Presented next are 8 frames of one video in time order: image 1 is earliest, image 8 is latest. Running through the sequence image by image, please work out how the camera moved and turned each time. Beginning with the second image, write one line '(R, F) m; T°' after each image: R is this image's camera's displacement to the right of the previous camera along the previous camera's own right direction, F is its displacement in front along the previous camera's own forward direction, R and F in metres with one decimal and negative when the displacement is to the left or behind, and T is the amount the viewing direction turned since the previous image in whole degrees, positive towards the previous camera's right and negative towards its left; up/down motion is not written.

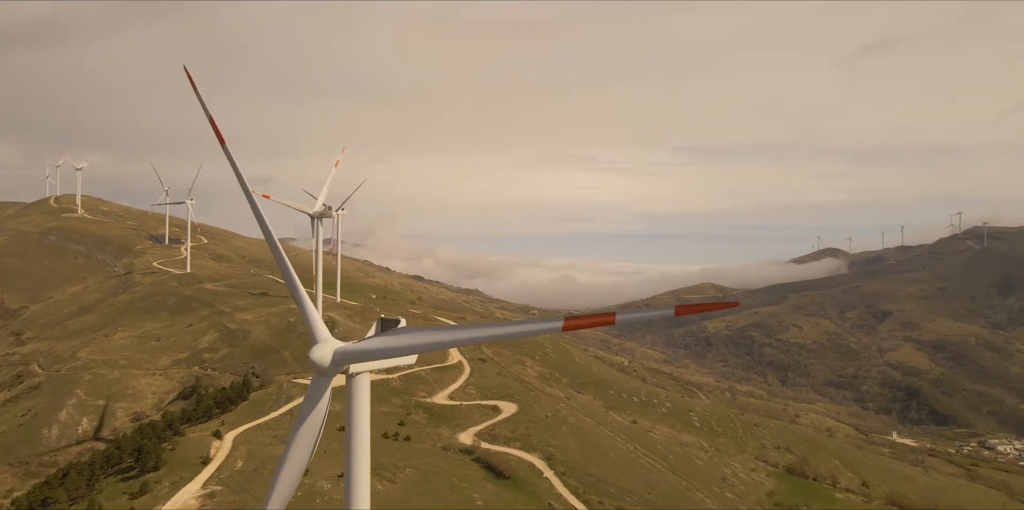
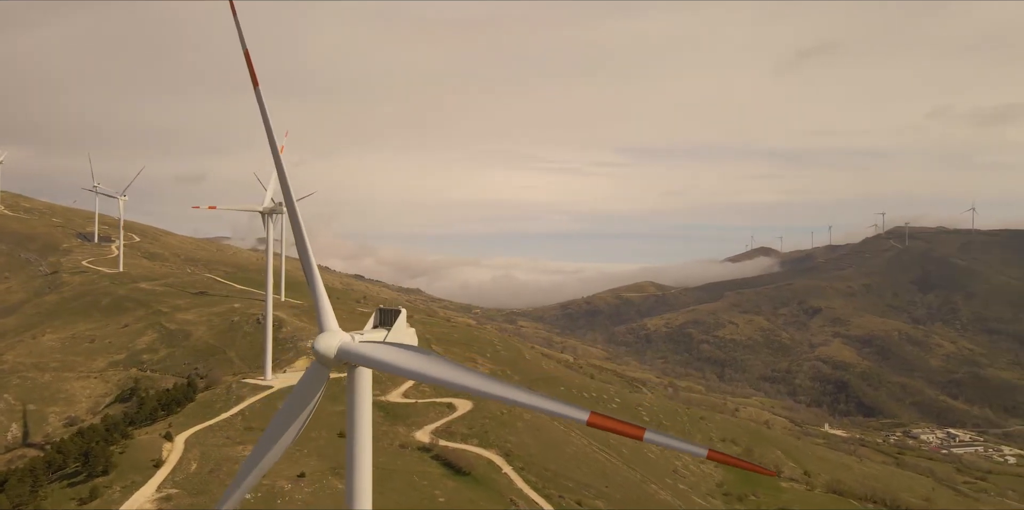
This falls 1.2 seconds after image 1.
(-1.9, 0.0) m; +5°
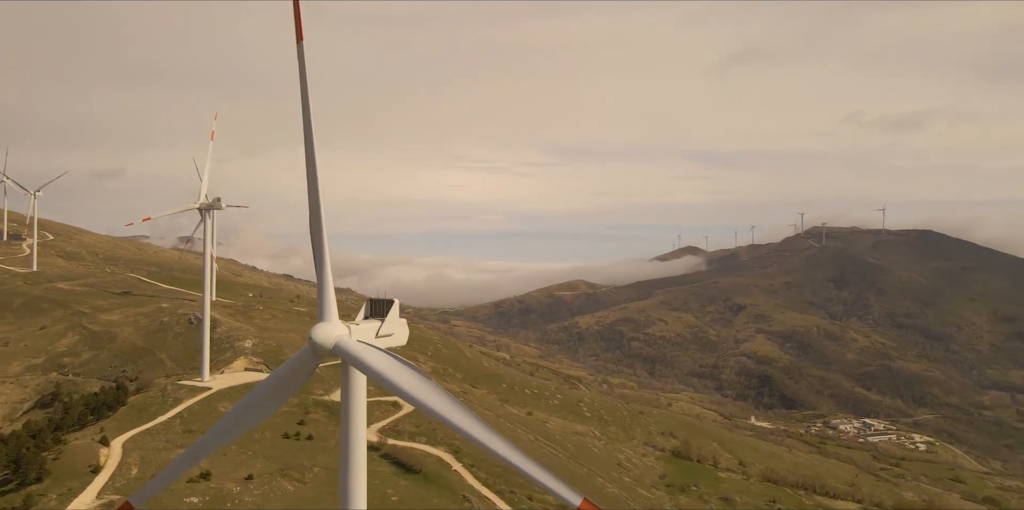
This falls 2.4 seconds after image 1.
(-1.9, +0.1) m; +5°
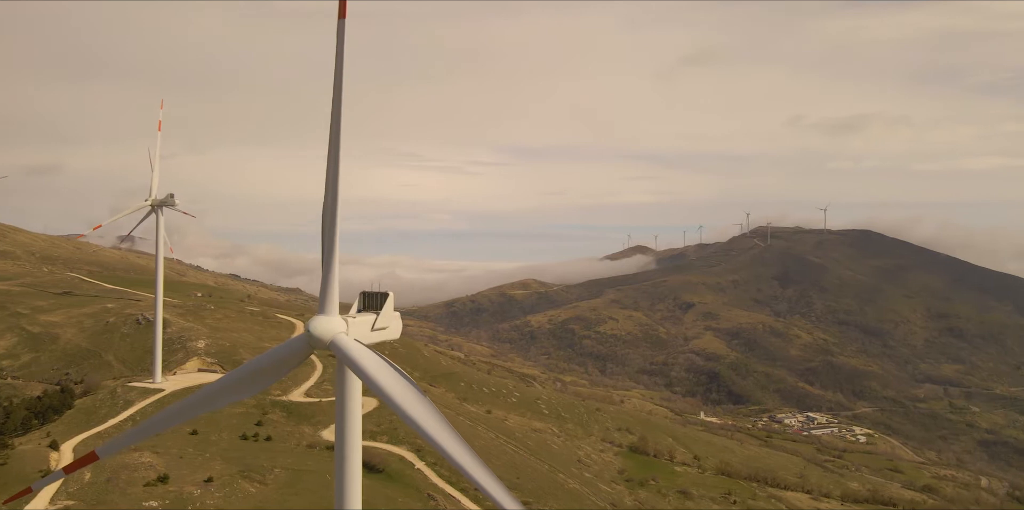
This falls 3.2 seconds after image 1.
(-1.3, 0.0) m; +4°
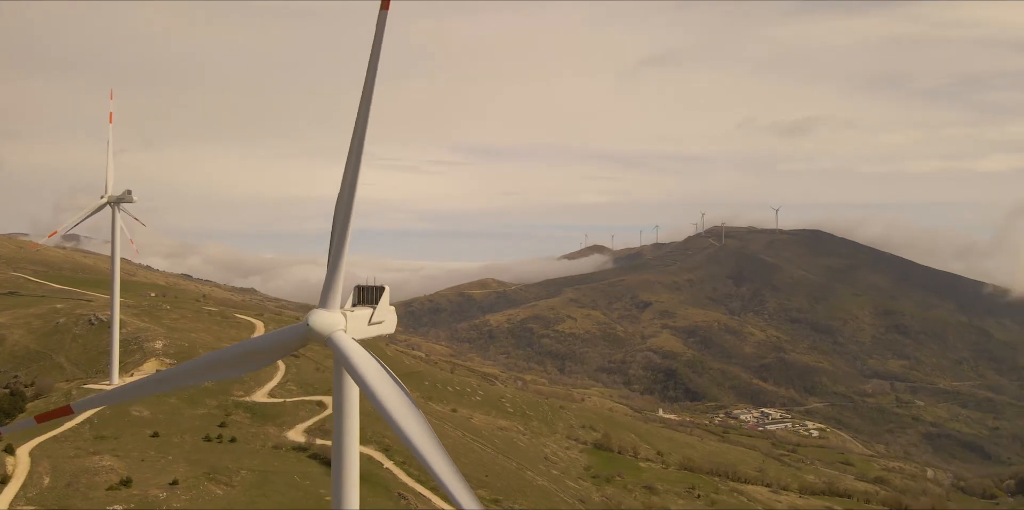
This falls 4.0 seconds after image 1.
(-1.2, +0.1) m; +3°
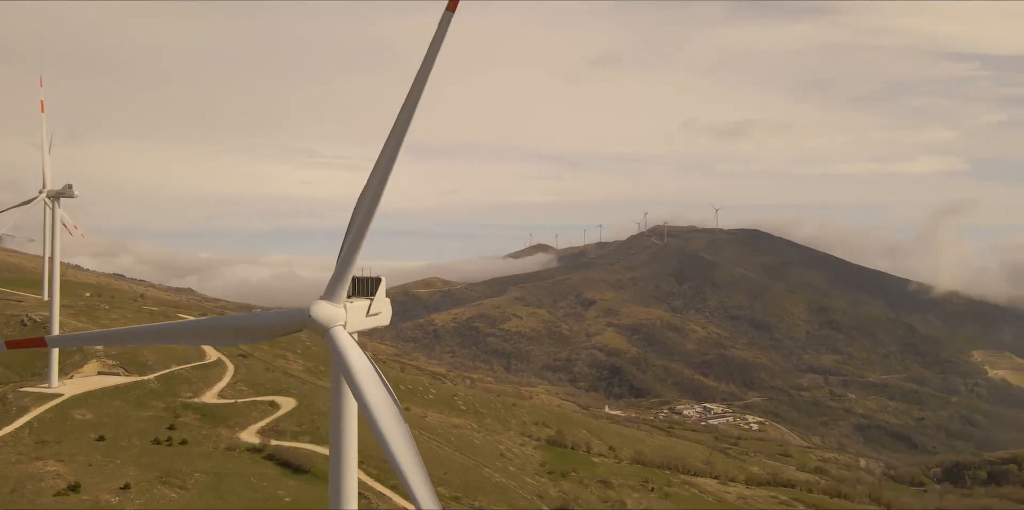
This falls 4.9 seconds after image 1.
(-1.6, +0.1) m; +4°
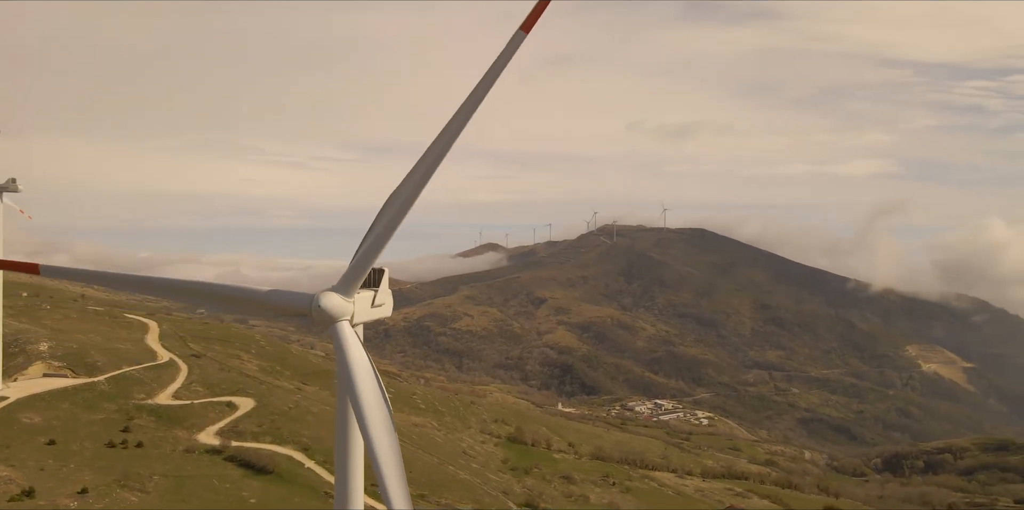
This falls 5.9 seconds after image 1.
(-1.7, +0.2) m; +4°
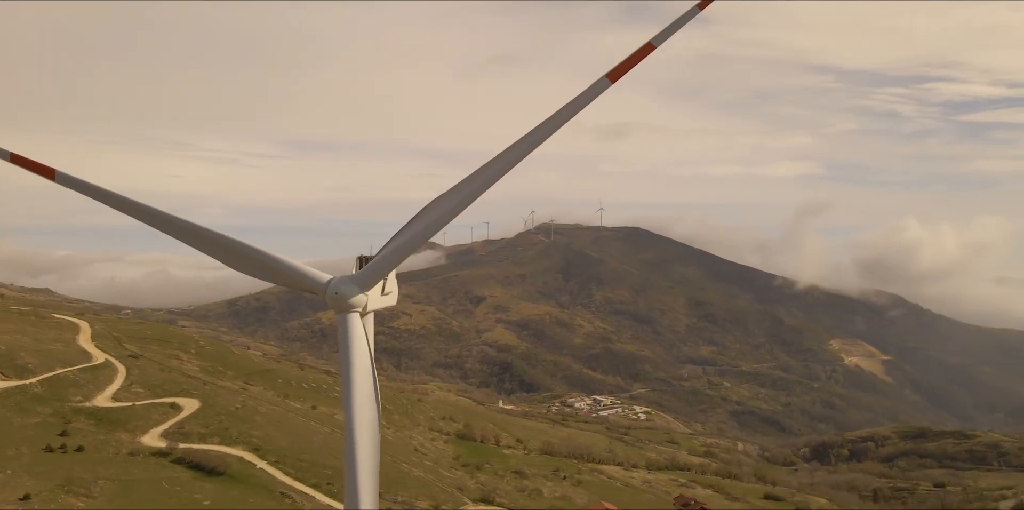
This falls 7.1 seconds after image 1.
(-2.0, -0.1) m; +5°
